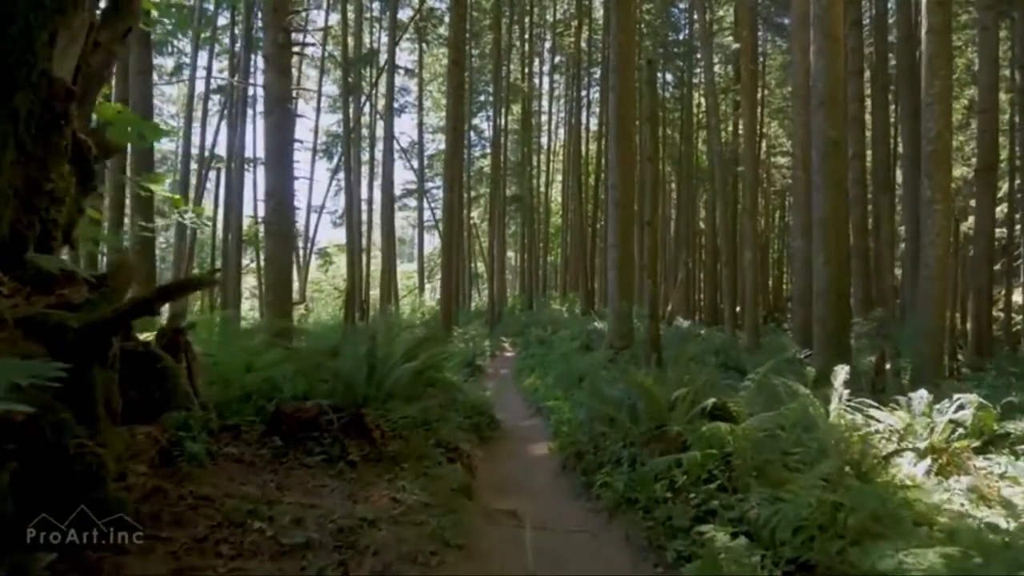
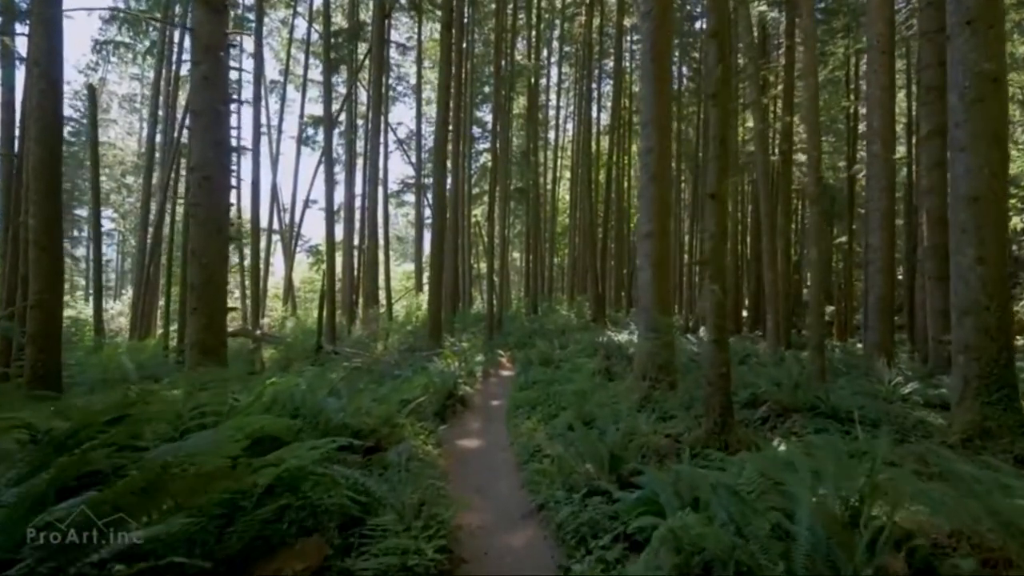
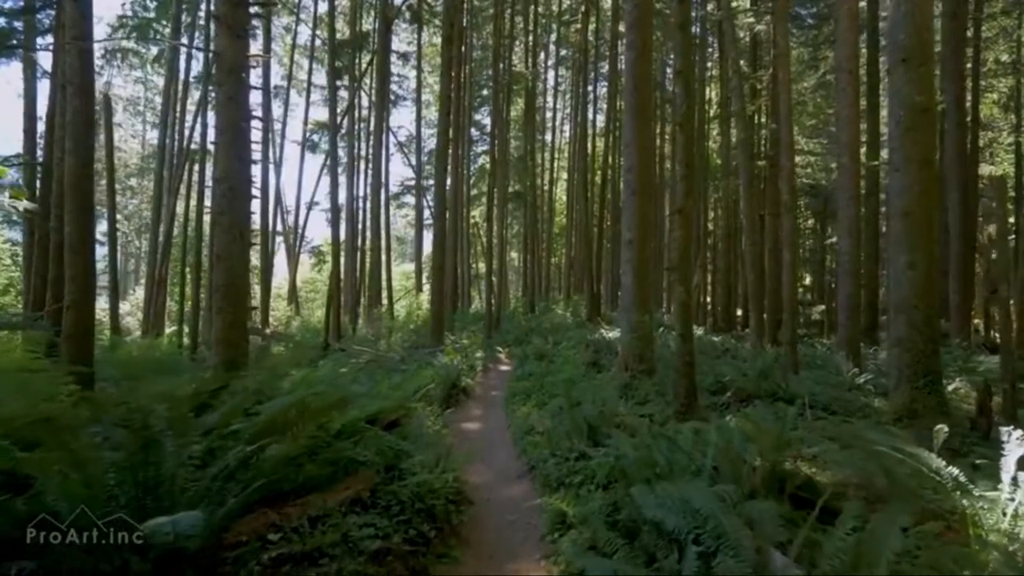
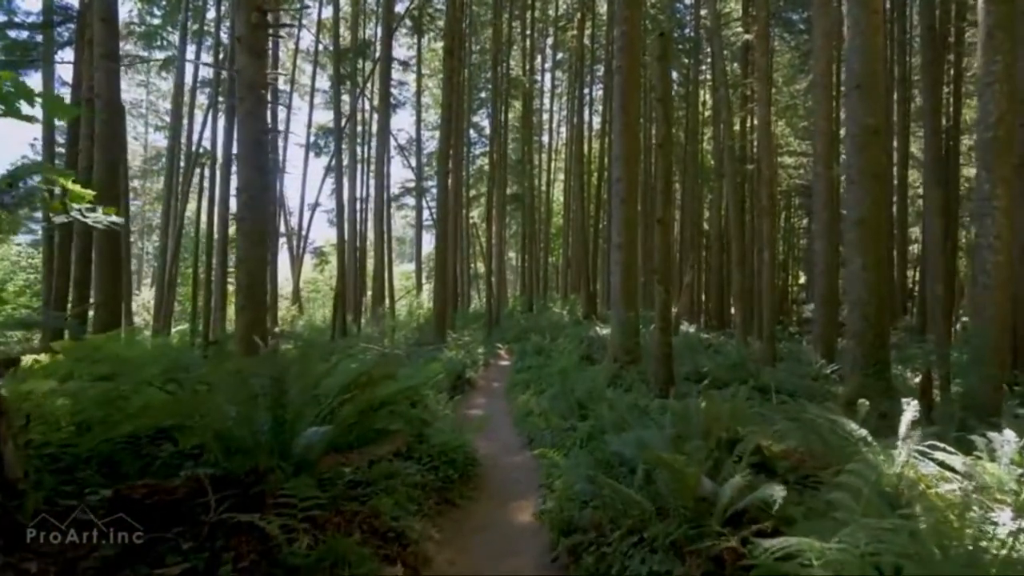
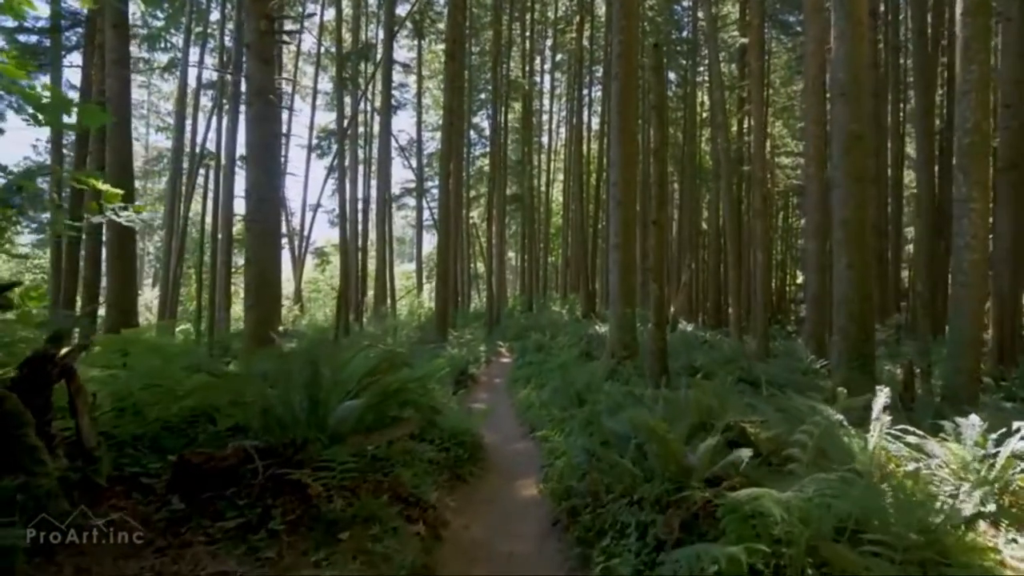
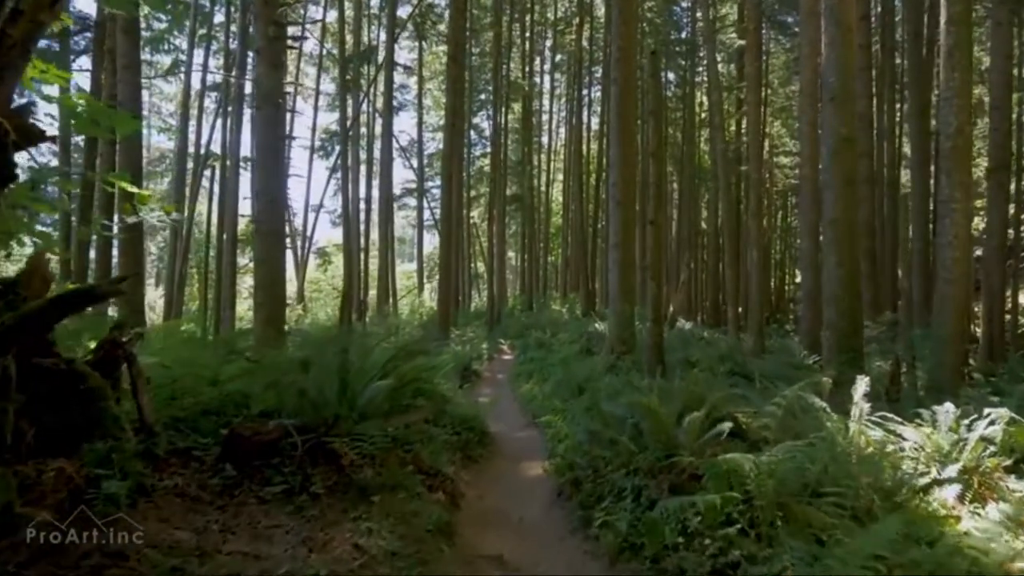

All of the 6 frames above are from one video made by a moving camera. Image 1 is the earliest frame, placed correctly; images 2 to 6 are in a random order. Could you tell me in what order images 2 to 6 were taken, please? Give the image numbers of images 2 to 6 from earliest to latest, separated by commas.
6, 5, 4, 3, 2
